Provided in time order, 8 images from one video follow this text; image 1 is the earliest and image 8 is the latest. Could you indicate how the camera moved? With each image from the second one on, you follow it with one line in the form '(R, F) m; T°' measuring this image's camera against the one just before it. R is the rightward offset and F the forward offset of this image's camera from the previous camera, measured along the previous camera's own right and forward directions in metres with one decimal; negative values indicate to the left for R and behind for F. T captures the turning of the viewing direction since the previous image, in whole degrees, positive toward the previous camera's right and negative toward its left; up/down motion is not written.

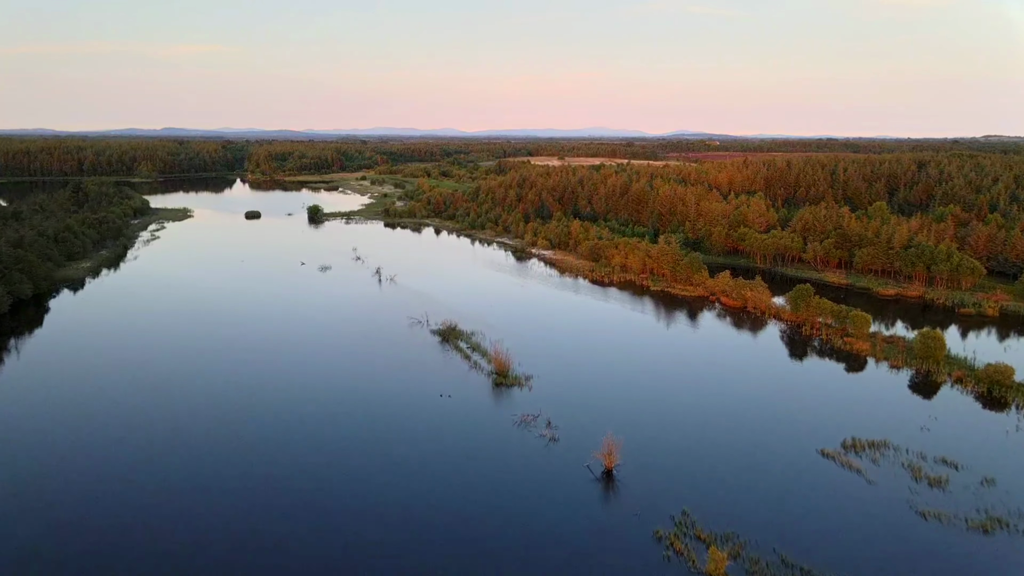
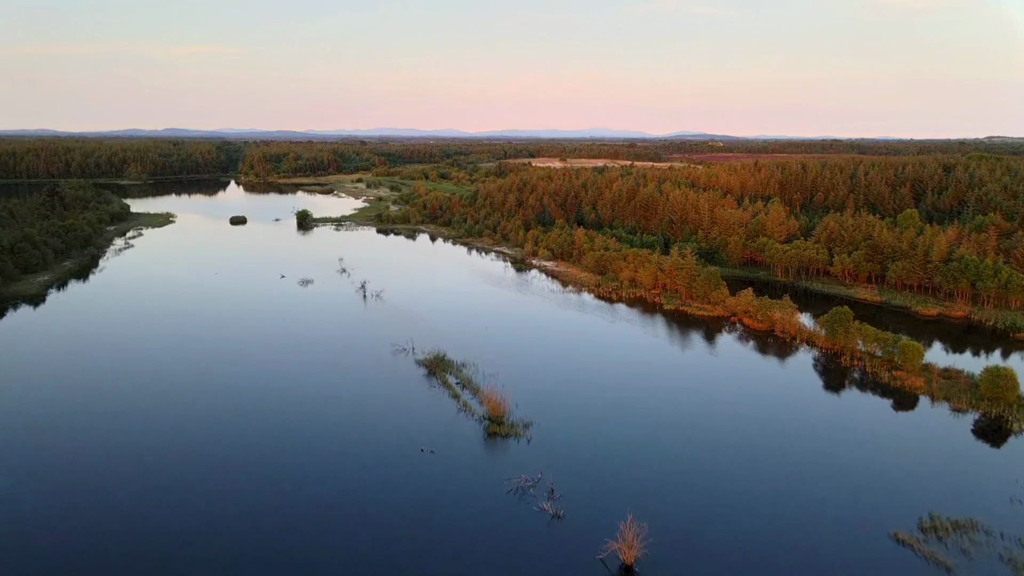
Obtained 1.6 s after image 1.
(+0.2, +3.5) m; 0°
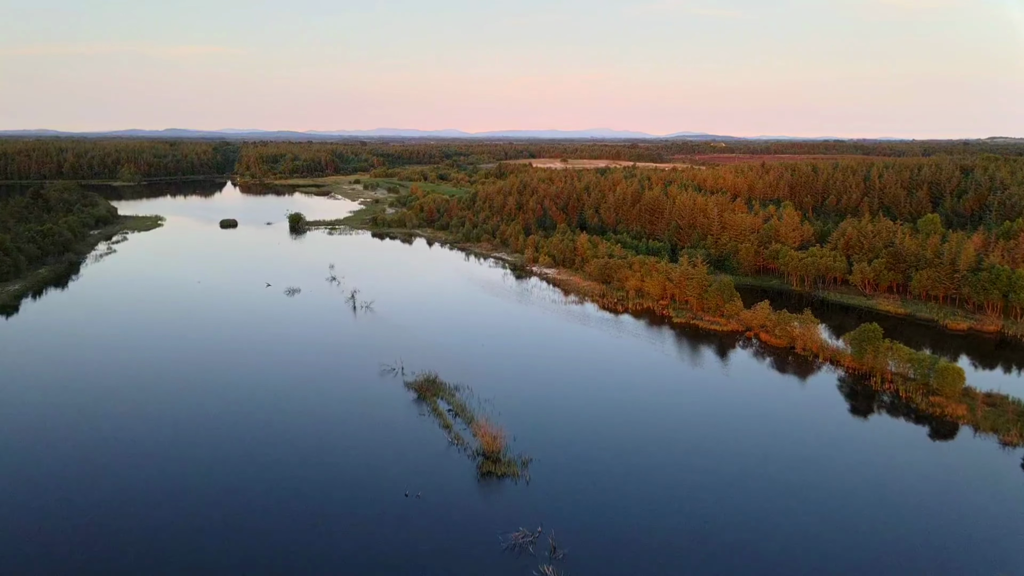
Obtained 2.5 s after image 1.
(+0.1, +2.1) m; 0°
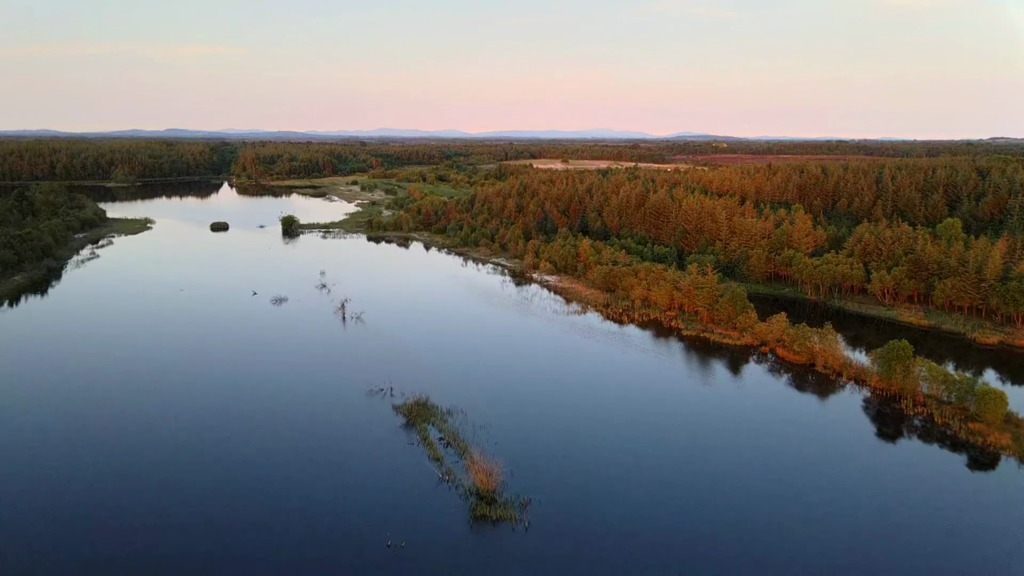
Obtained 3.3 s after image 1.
(+0.1, +1.9) m; 0°
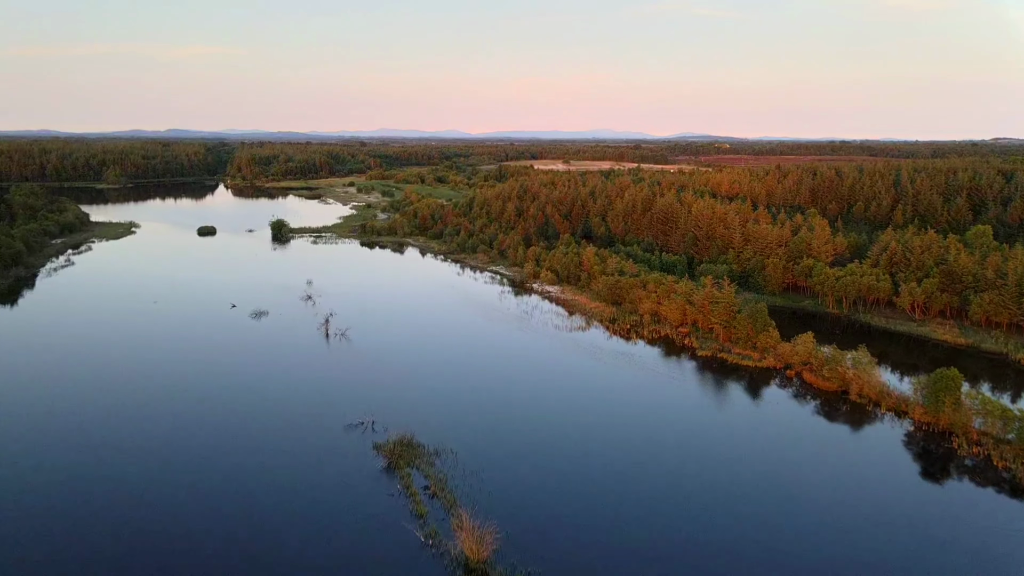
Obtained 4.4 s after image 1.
(+0.1, +2.5) m; 0°
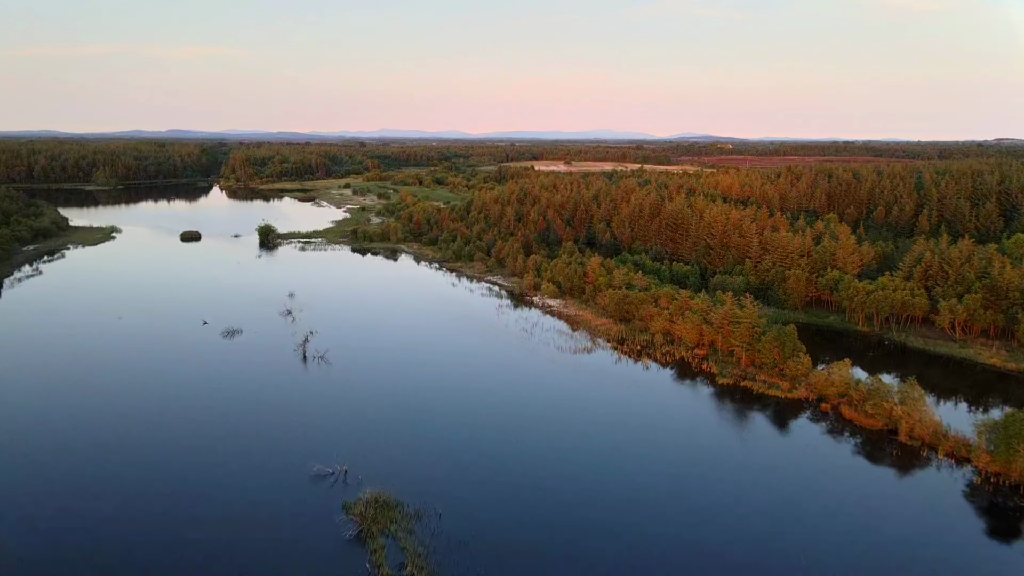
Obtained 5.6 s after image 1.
(+0.1, +2.8) m; 0°
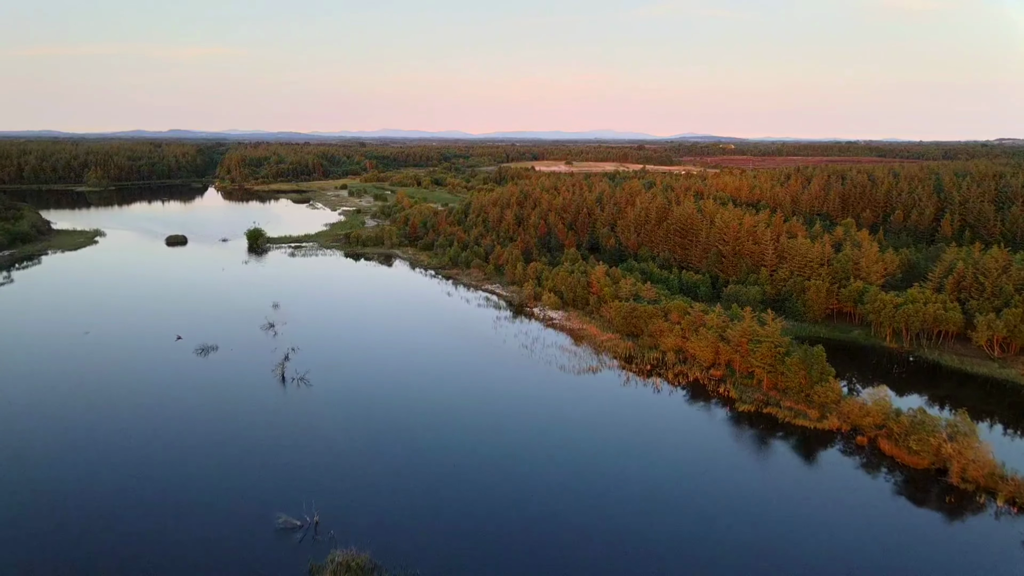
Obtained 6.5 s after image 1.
(+0.1, +2.2) m; 0°
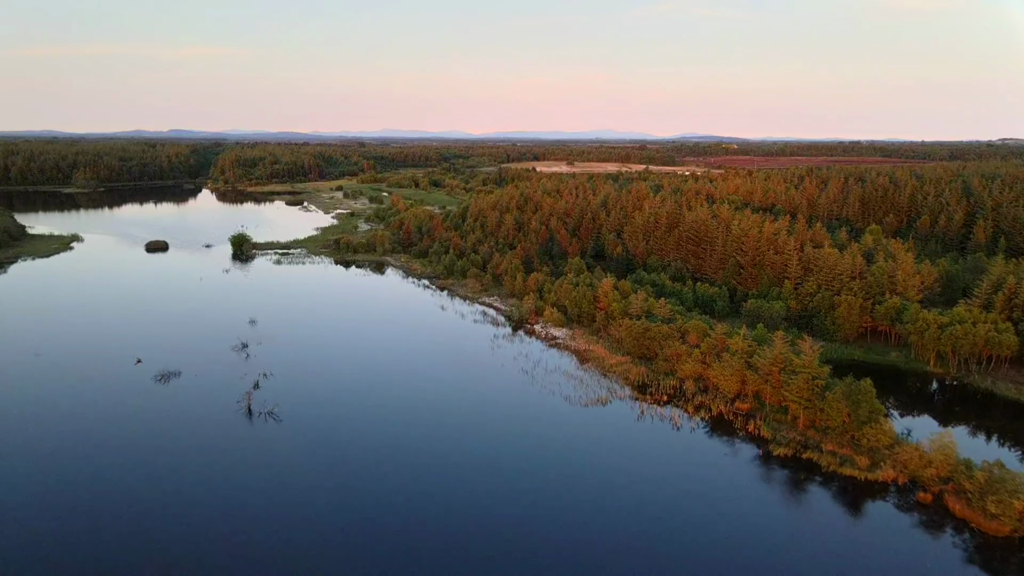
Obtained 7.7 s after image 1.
(+0.1, +2.9) m; 0°
